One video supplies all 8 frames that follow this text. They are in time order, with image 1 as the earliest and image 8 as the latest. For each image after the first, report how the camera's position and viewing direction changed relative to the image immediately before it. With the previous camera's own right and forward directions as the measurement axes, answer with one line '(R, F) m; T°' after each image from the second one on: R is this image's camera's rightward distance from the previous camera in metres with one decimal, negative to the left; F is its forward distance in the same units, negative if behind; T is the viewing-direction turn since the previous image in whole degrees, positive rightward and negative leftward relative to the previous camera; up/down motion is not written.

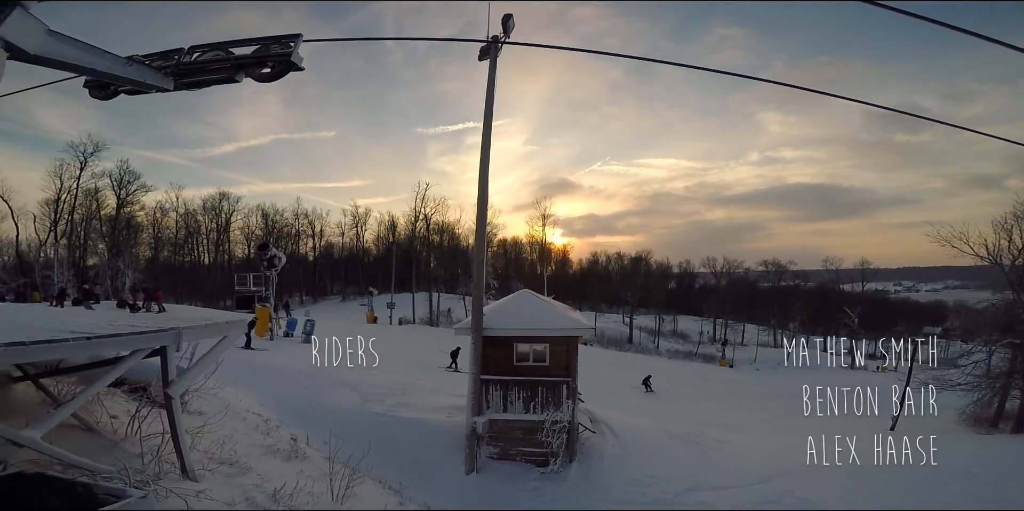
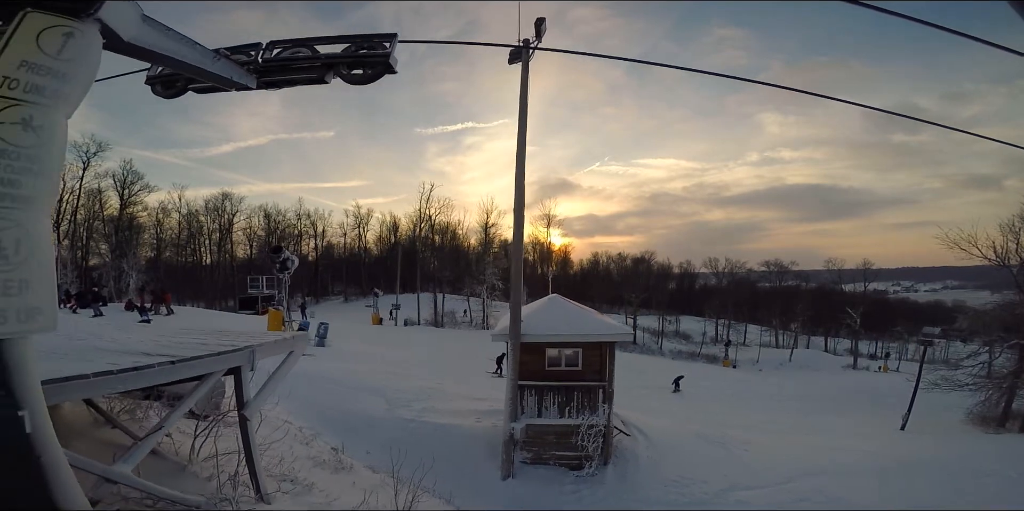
(-0.7, +0.2) m; 0°
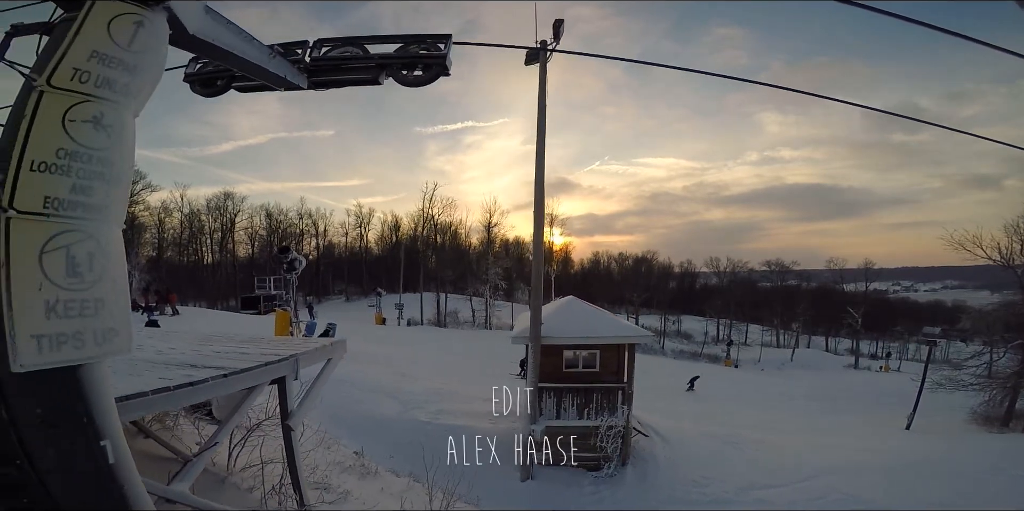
(-0.4, +0.1) m; 0°
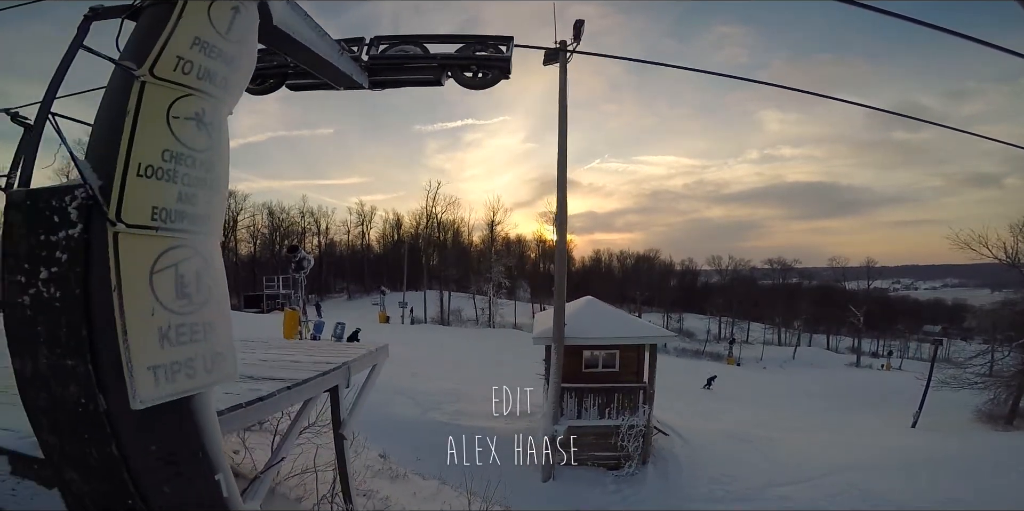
(-0.4, +0.1) m; 0°
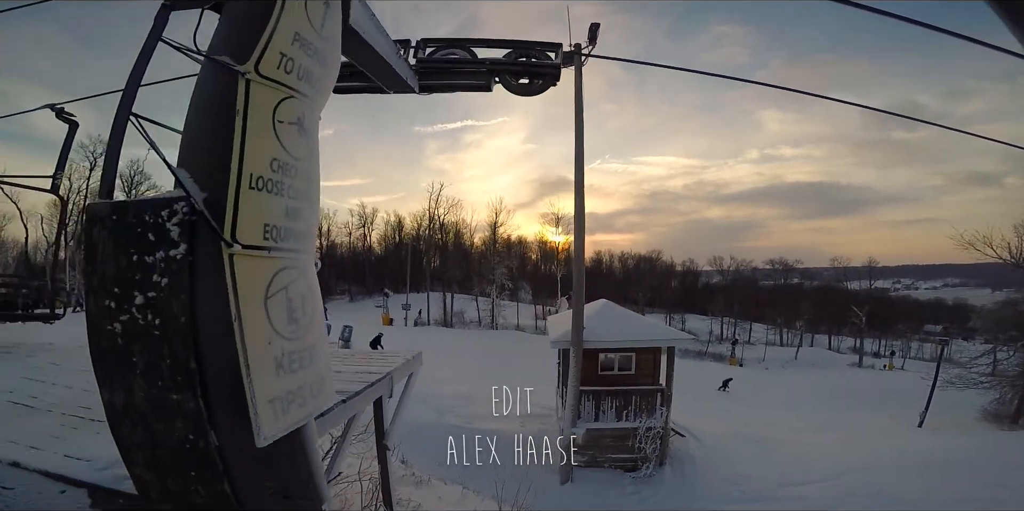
(-0.3, +0.1) m; 0°
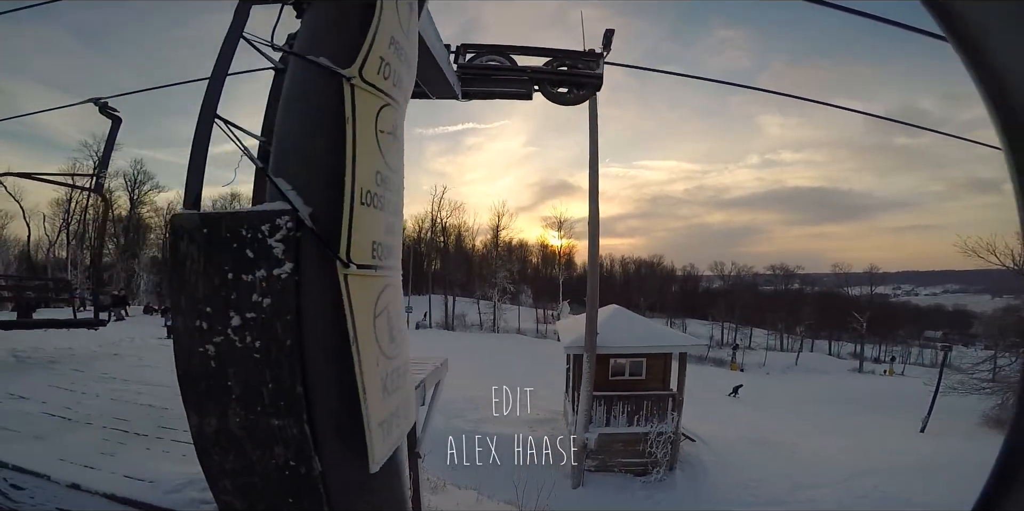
(-0.3, 0.0) m; 0°
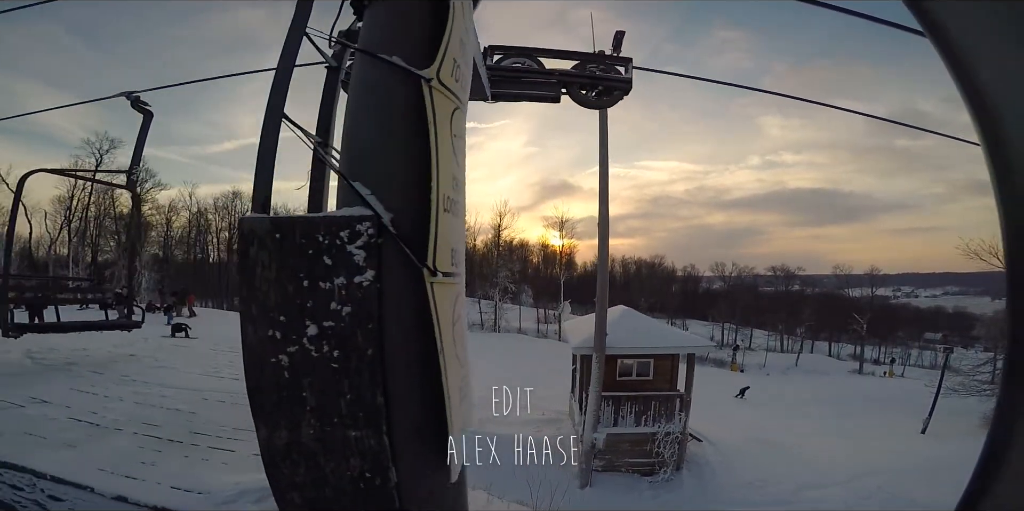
(-0.2, 0.0) m; 0°
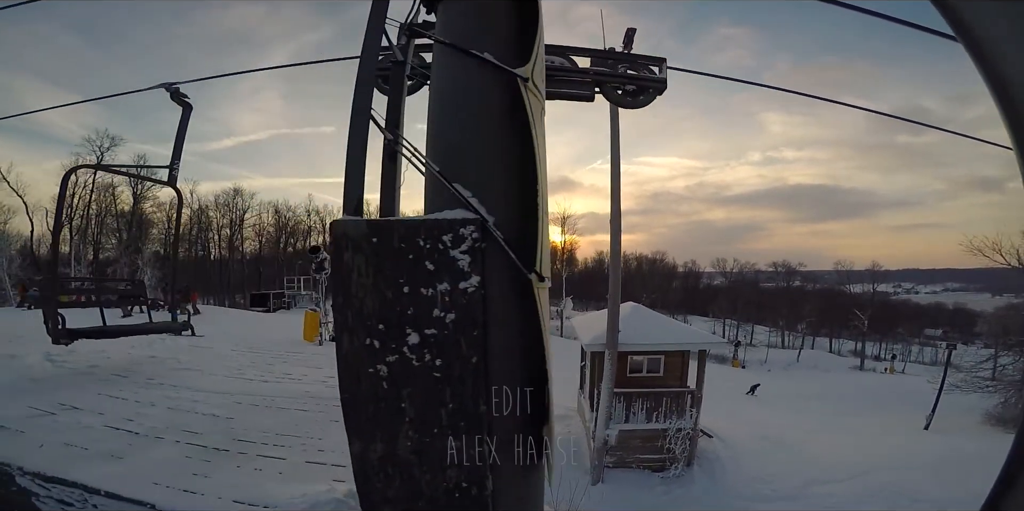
(-0.2, 0.0) m; 0°
